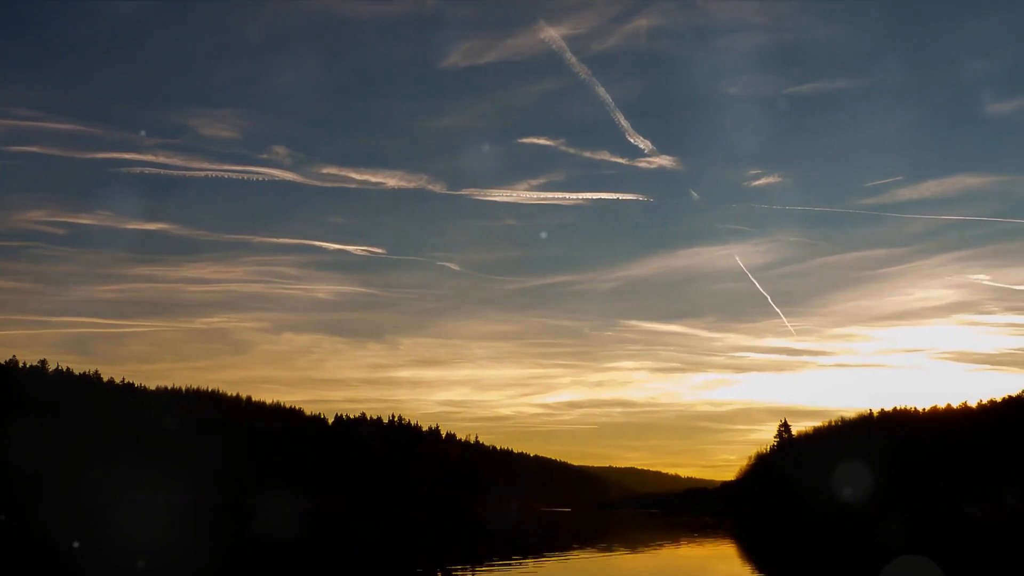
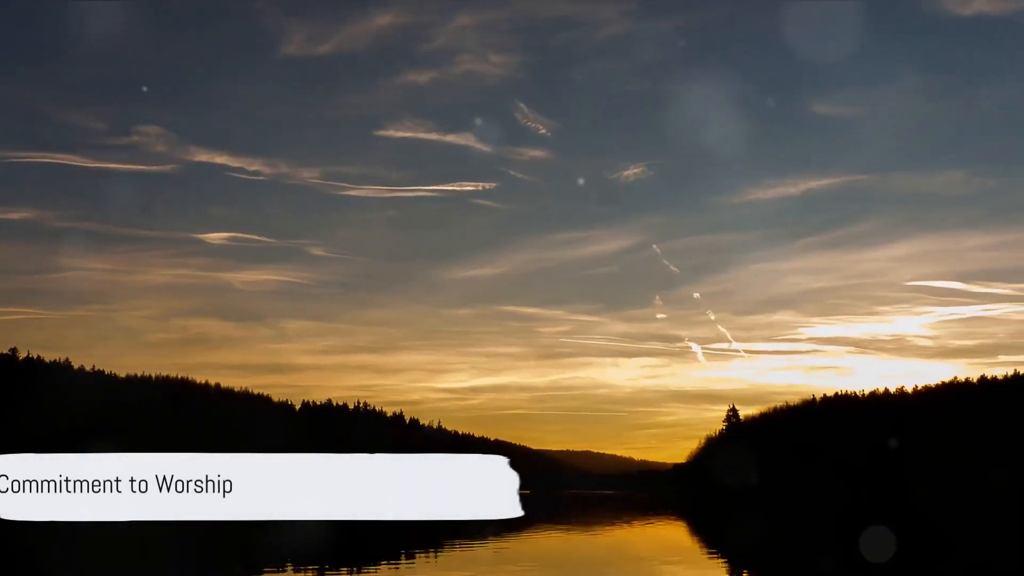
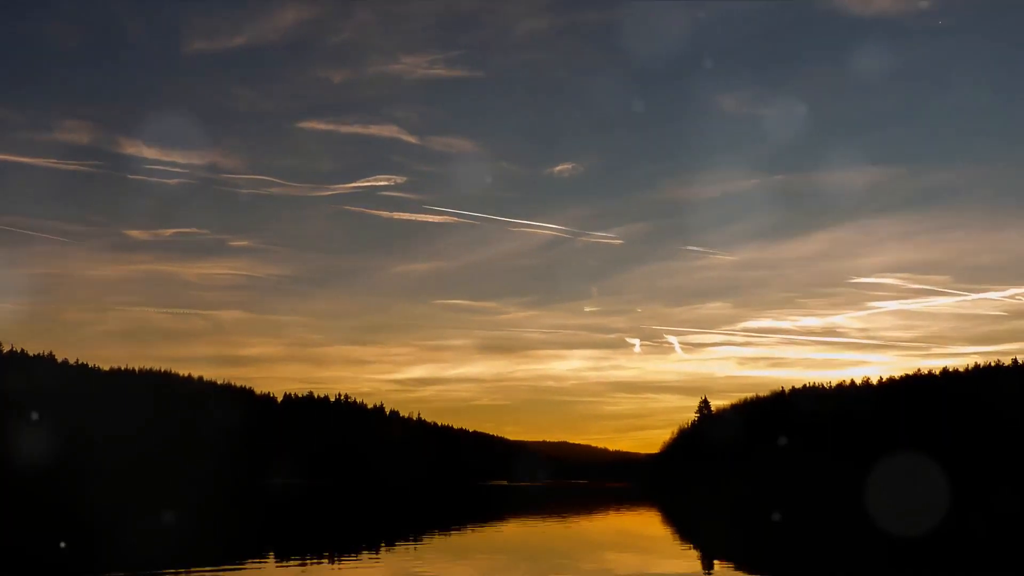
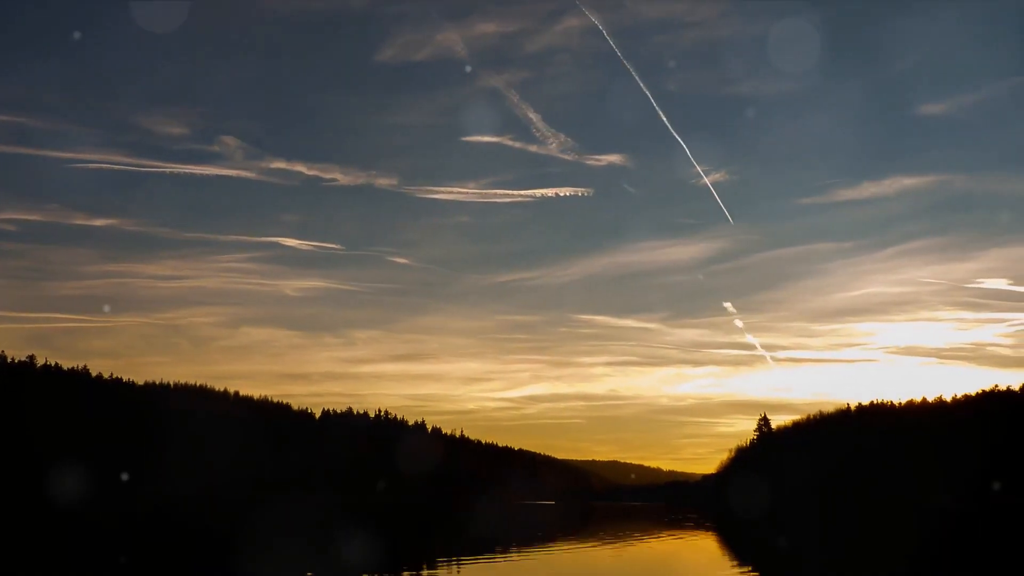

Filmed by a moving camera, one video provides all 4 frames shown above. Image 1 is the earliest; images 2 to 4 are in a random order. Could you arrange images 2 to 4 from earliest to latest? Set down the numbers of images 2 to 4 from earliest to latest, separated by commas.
4, 2, 3
